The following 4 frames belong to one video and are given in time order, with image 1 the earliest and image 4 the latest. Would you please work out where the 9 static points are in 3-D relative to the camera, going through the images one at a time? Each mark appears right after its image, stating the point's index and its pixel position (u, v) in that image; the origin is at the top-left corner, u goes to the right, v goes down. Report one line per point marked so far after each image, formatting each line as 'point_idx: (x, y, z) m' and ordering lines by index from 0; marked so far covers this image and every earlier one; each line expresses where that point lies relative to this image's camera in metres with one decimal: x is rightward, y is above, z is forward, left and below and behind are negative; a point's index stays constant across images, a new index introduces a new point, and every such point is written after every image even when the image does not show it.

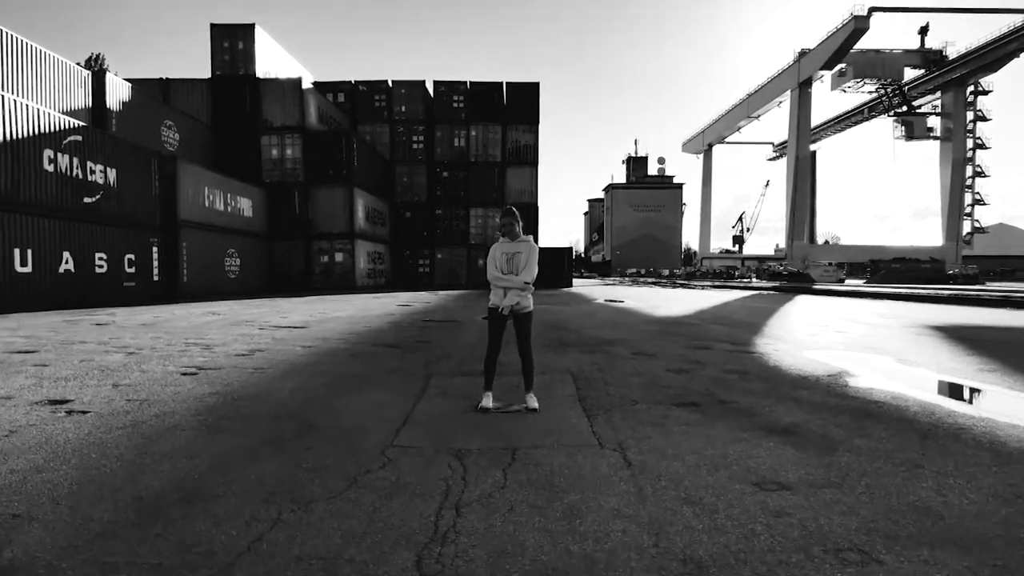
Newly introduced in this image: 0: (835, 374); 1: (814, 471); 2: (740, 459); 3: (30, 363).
0: (+3.0, -0.8, +5.7) m
1: (+1.4, -0.8, +2.9) m
2: (+1.1, -0.8, +3.1) m
3: (-4.5, -0.7, +6.0) m
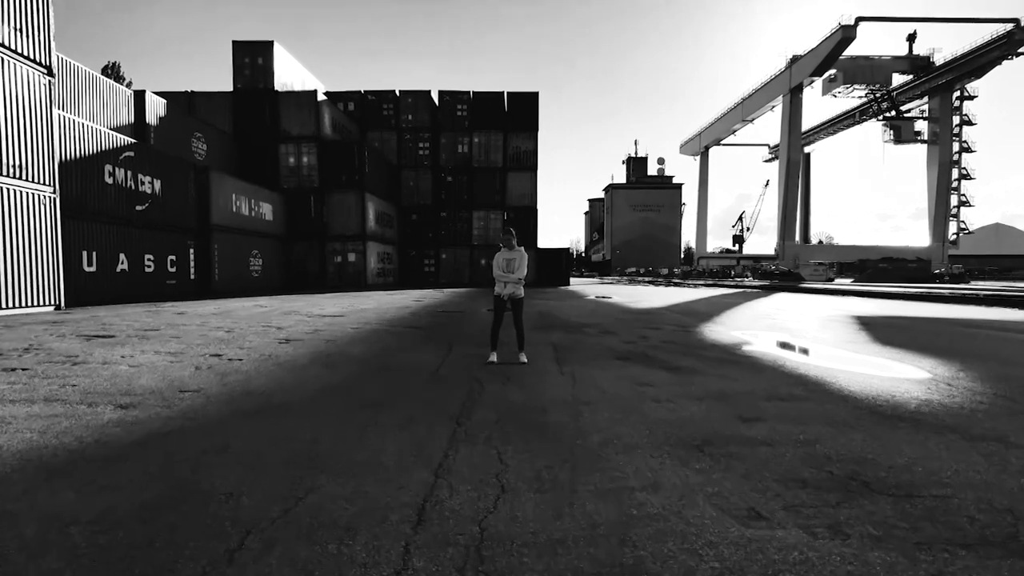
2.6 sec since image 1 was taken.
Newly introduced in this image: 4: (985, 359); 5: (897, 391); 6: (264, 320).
0: (+2.9, -0.7, +8.1) m
1: (+1.3, -0.8, +5.2) m
2: (+1.1, -0.8, +5.4) m
3: (-4.5, -0.6, +8.3) m
4: (+5.2, -0.8, +6.7) m
5: (+3.0, -0.8, +4.9) m
6: (-4.2, -0.6, +10.7) m
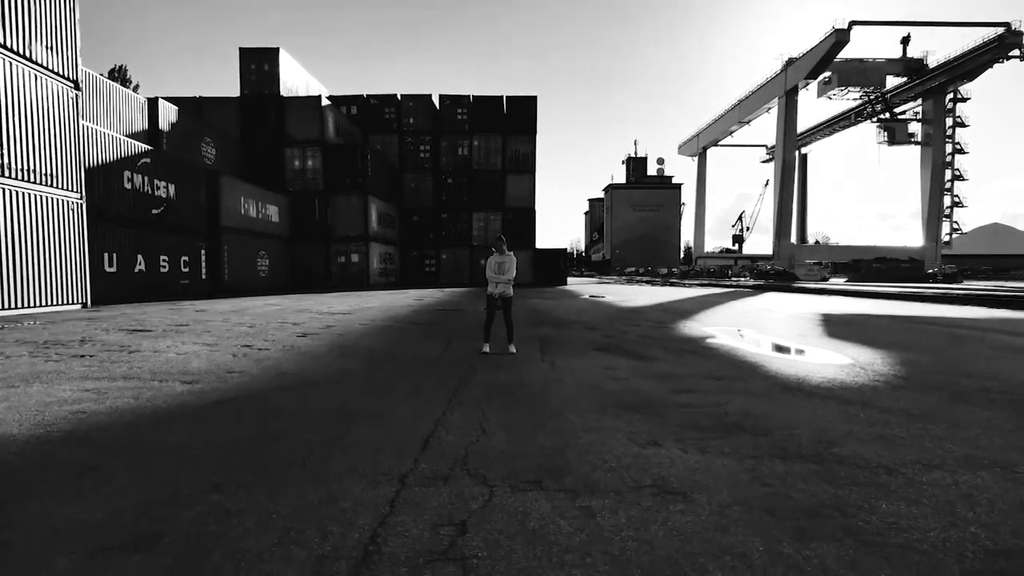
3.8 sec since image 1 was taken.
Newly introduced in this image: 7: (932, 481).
0: (+2.8, -0.7, +9.1) m
1: (+1.2, -0.8, +6.3) m
2: (+1.0, -0.8, +6.5) m
3: (-4.7, -0.6, +9.4) m
4: (+5.1, -0.8, +7.8) m
5: (+2.9, -0.8, +5.9) m
6: (-4.3, -0.5, +11.7) m
7: (+1.8, -0.8, +2.7) m
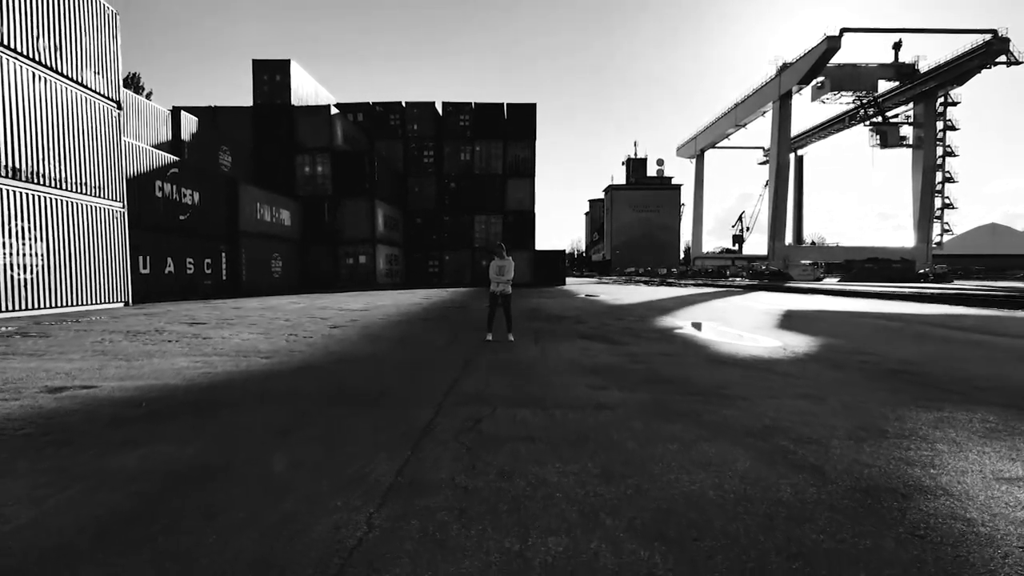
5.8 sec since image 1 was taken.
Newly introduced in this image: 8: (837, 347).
0: (+2.8, -0.7, +10.8) m
1: (+1.2, -0.8, +7.9) m
2: (+0.9, -0.8, +8.2) m
3: (-4.7, -0.6, +11.1) m
4: (+5.0, -0.7, +9.5) m
5: (+2.9, -0.8, +7.6) m
6: (-4.4, -0.5, +13.4) m
7: (+1.7, -0.8, +4.3) m
8: (+4.2, -0.8, +8.4) m
